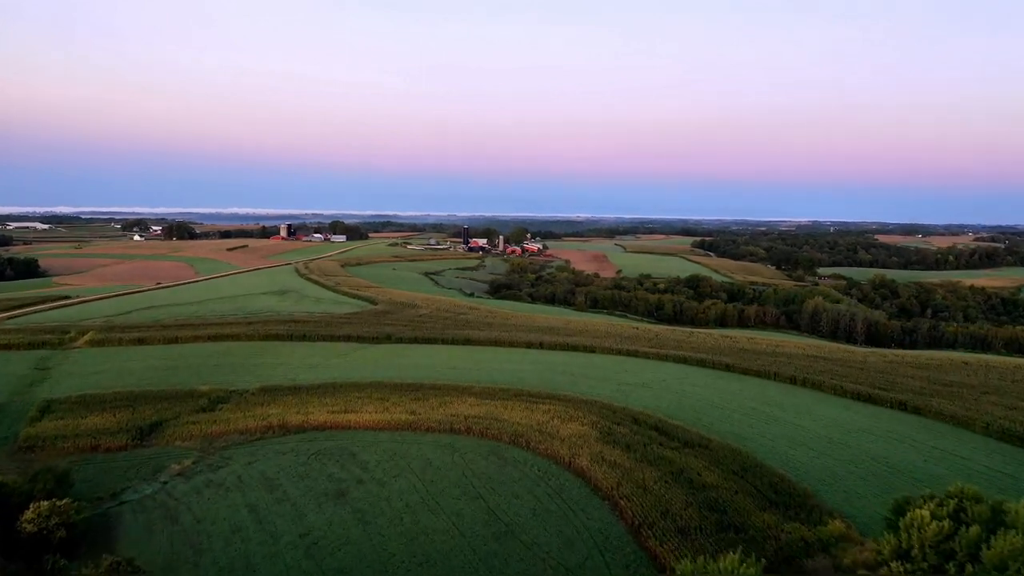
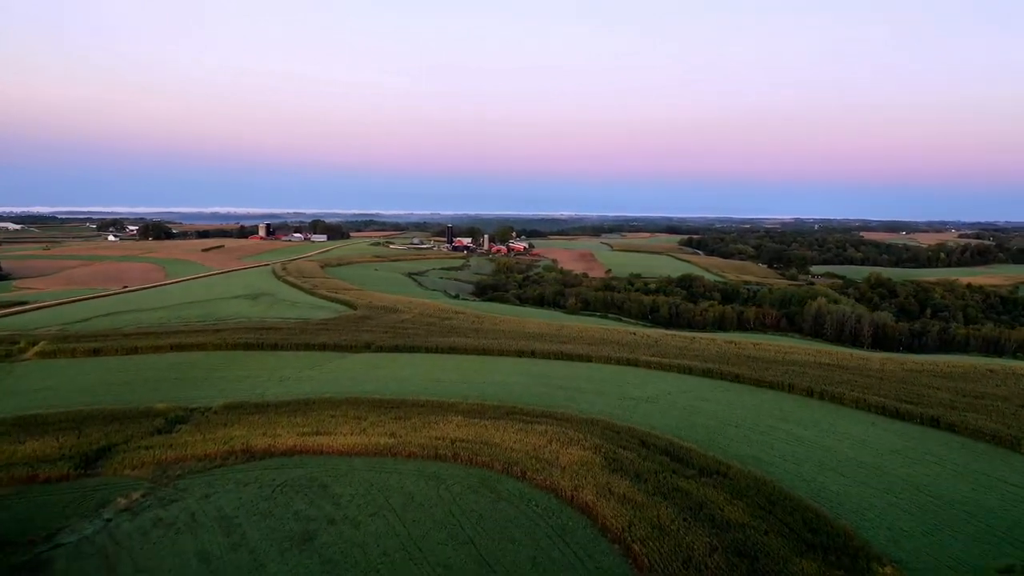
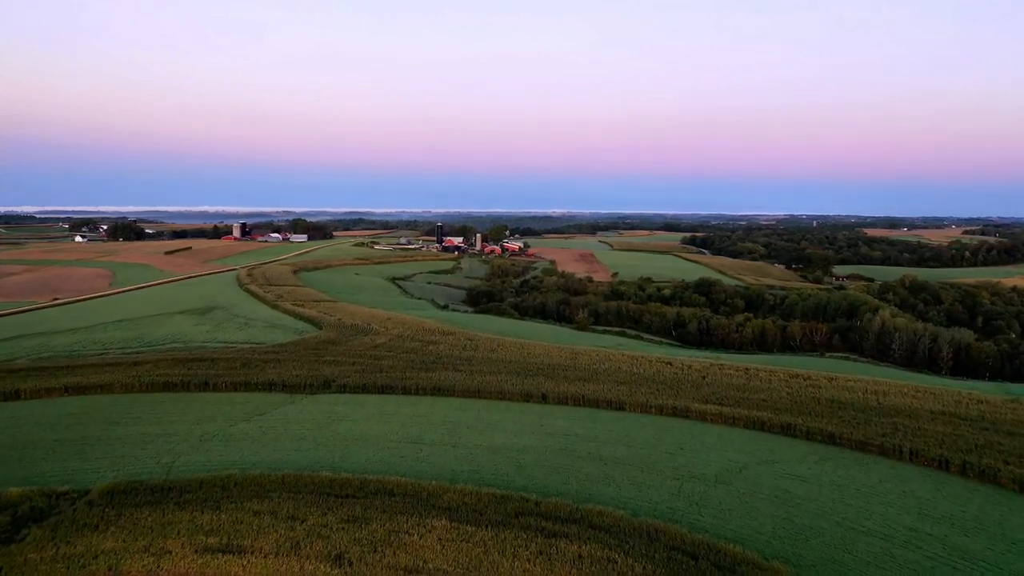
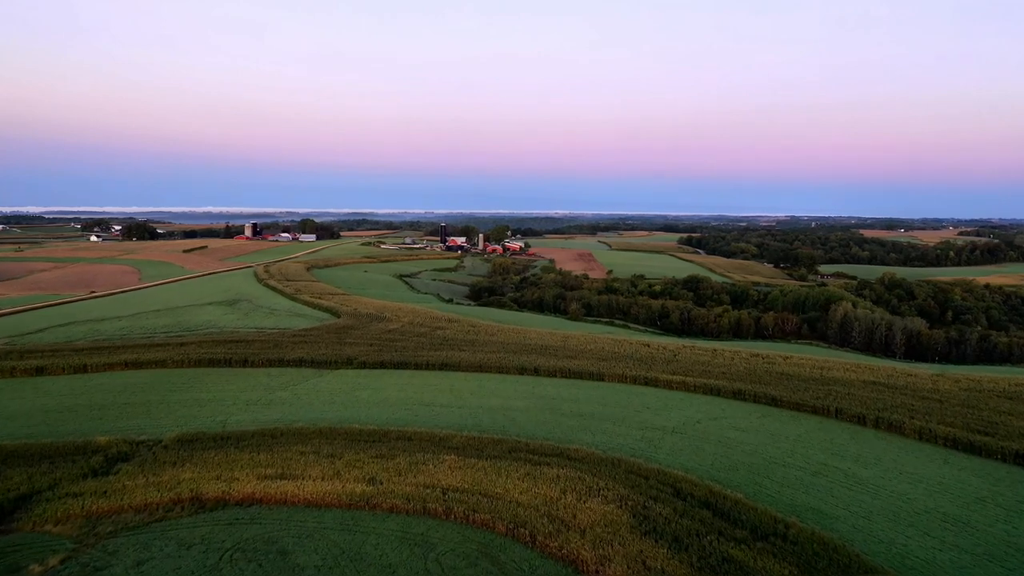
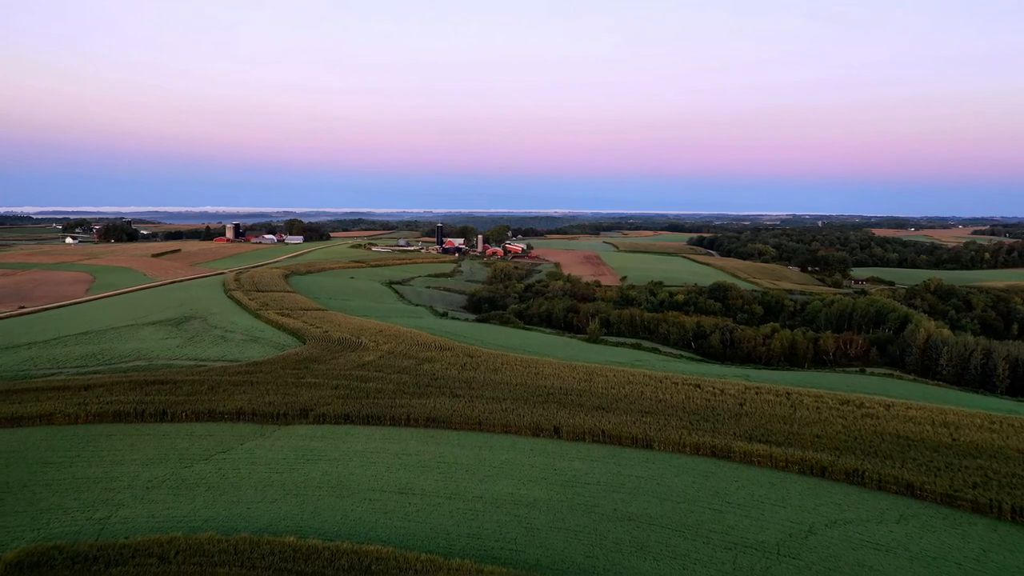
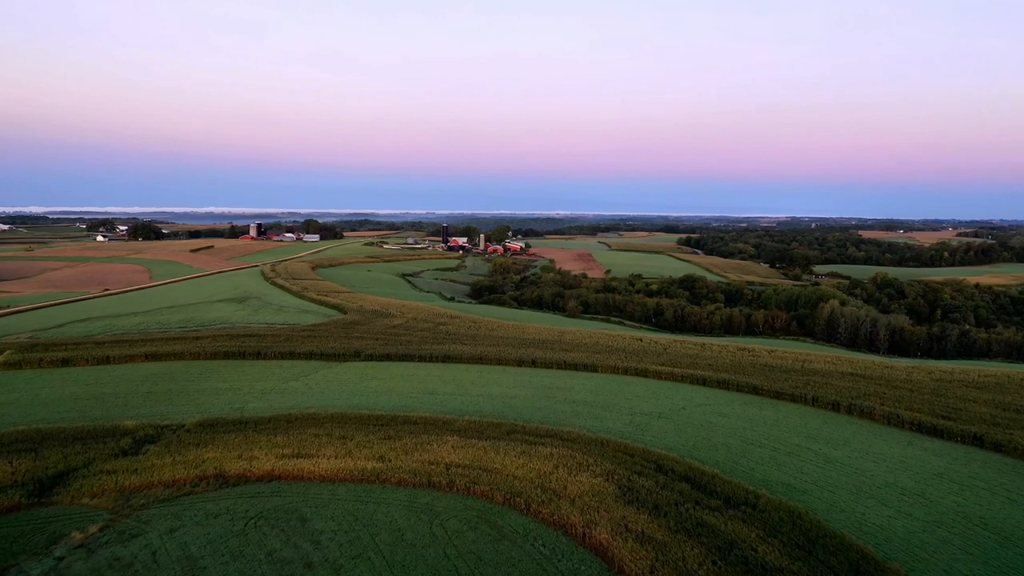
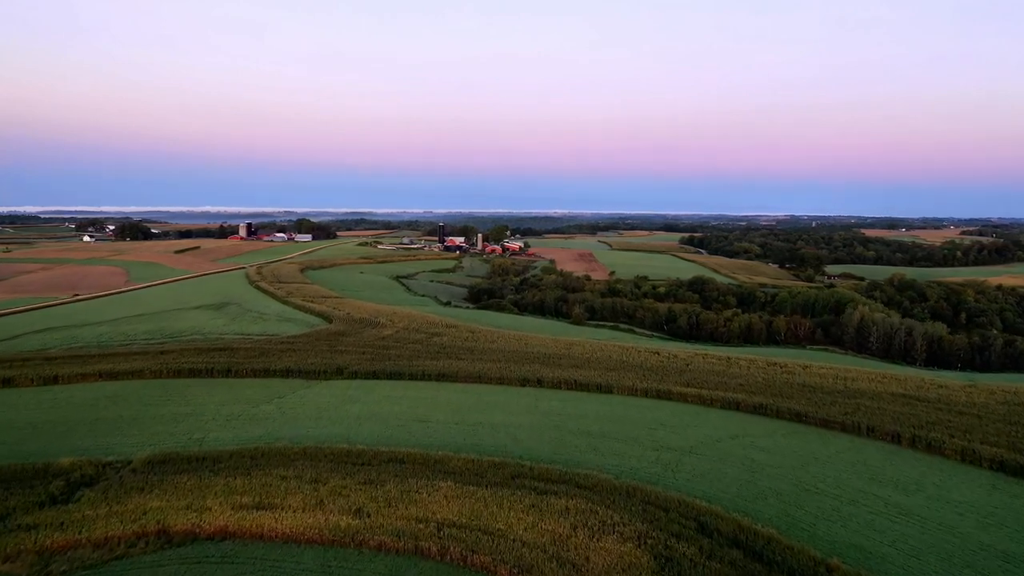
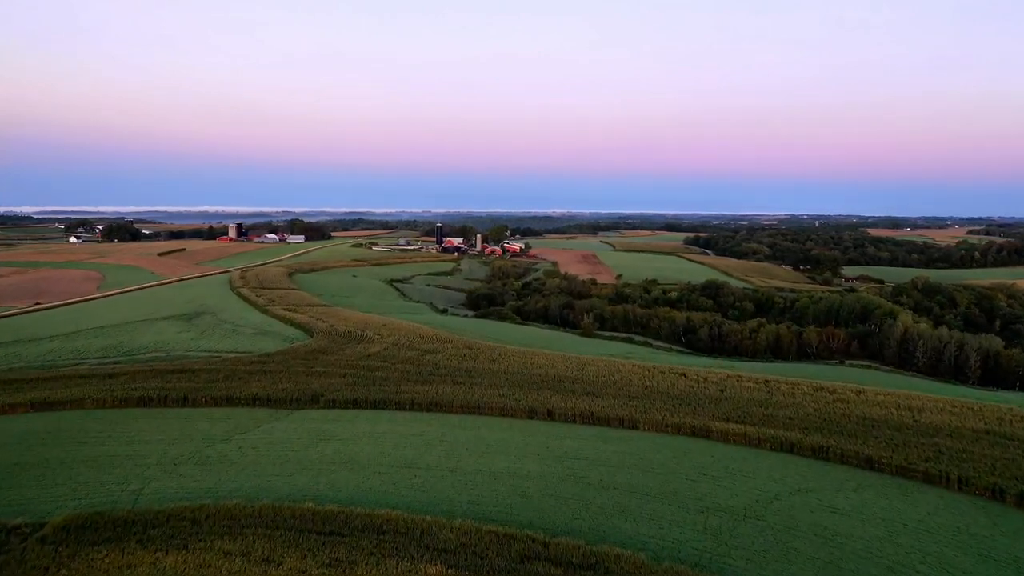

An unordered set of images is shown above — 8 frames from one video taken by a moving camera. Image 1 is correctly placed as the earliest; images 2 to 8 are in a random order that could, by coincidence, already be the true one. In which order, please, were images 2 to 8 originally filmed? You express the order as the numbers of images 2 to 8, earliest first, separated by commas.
2, 6, 4, 7, 3, 8, 5
